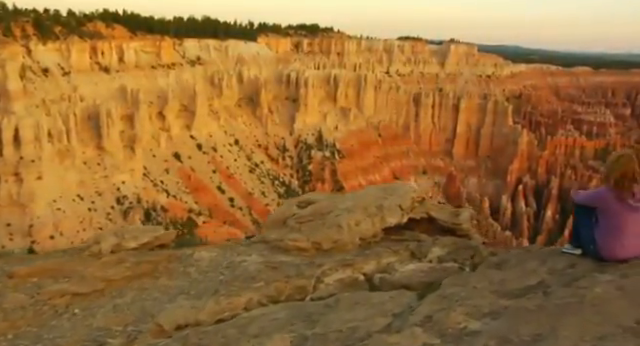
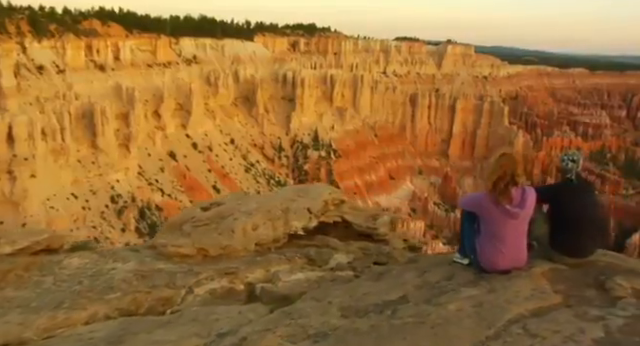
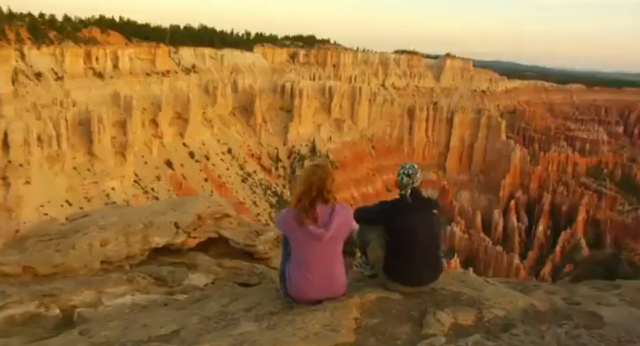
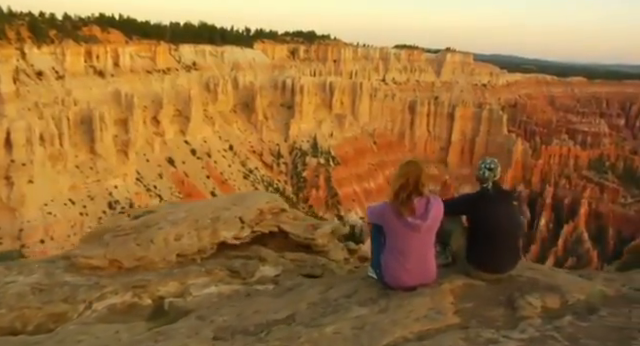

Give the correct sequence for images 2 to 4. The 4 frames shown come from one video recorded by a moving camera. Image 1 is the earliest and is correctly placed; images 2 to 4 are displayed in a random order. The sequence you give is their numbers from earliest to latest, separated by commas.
2, 4, 3
